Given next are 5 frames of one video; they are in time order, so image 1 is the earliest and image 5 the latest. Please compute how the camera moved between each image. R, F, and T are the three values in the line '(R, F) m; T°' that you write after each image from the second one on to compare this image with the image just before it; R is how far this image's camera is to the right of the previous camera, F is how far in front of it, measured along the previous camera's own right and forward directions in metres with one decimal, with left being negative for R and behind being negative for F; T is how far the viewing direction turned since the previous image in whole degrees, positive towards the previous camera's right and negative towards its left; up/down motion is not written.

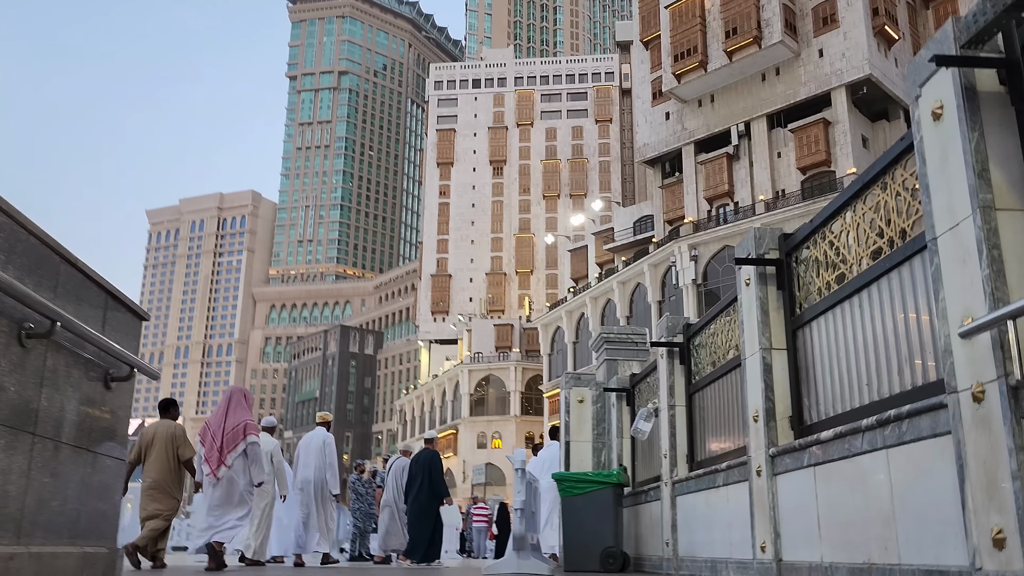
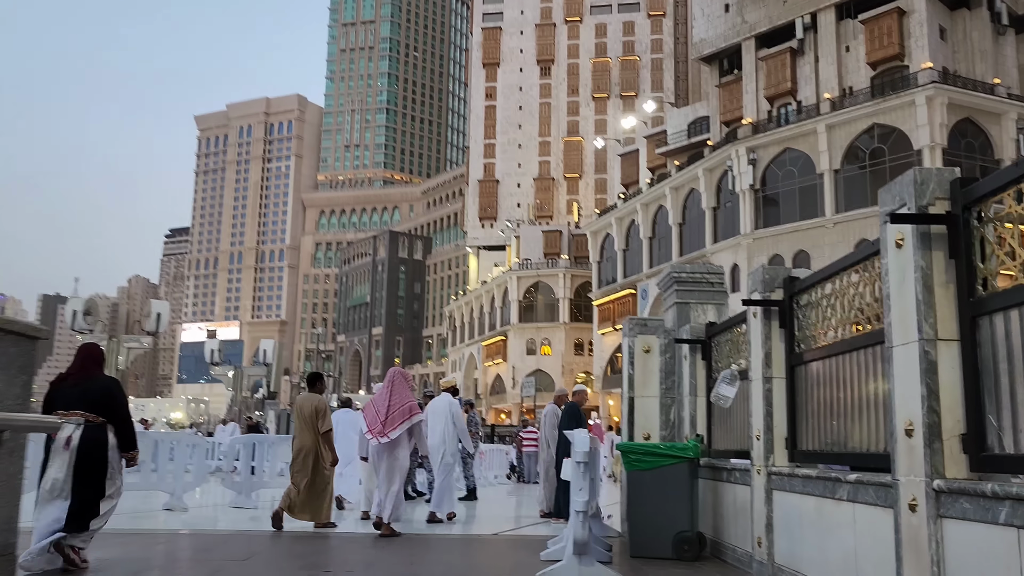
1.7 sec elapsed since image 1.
(-0.1, +1.2) m; -3°
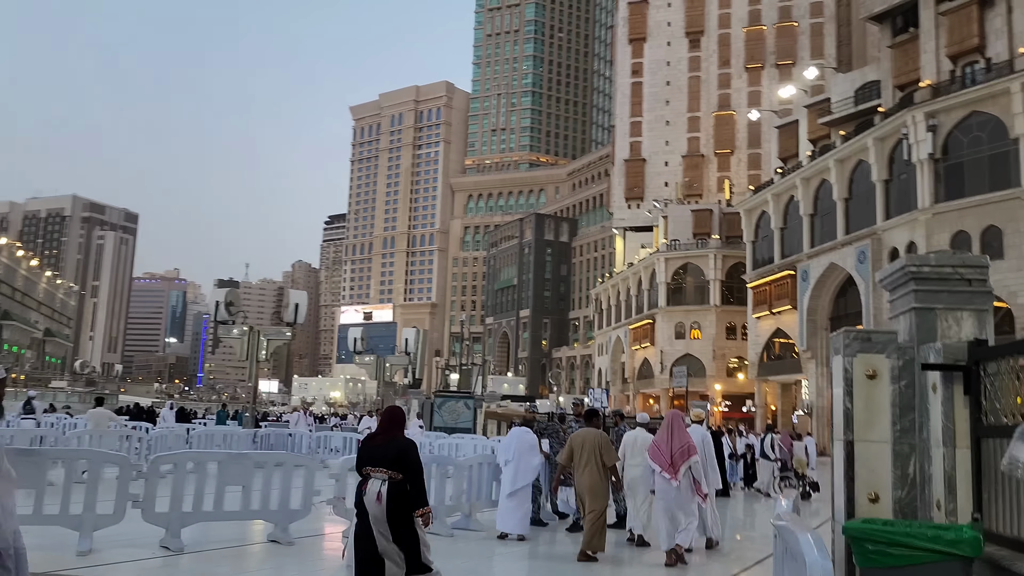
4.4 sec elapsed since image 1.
(-0.1, +1.9) m; -10°
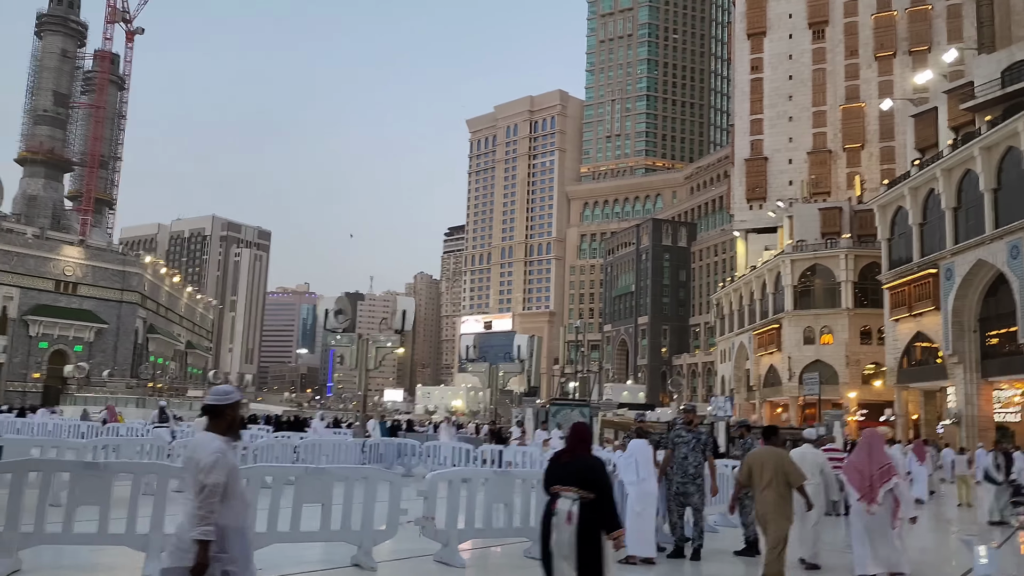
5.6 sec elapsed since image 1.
(+0.1, +1.0) m; -8°
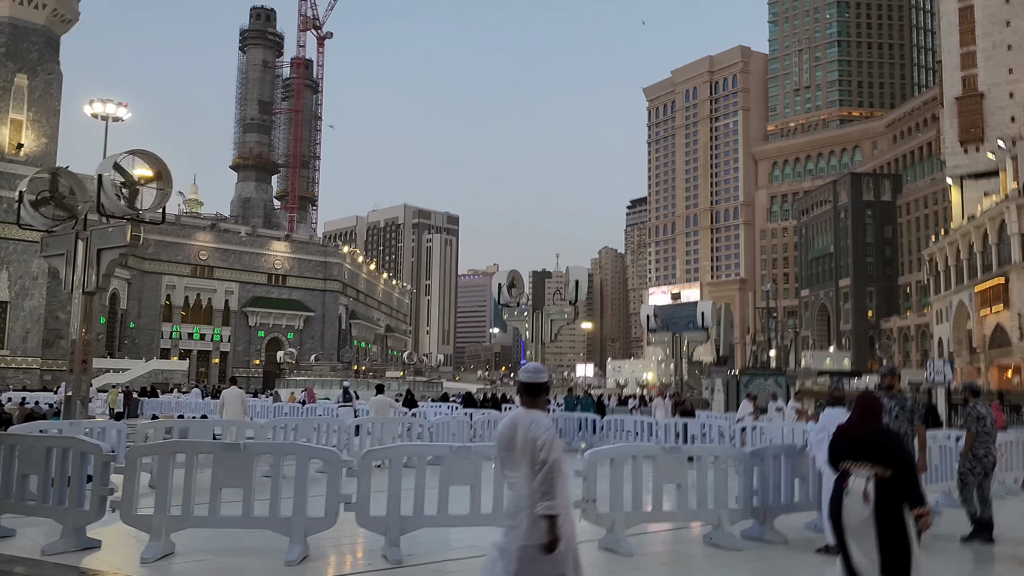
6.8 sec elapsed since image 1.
(+0.2, +0.9) m; -13°
